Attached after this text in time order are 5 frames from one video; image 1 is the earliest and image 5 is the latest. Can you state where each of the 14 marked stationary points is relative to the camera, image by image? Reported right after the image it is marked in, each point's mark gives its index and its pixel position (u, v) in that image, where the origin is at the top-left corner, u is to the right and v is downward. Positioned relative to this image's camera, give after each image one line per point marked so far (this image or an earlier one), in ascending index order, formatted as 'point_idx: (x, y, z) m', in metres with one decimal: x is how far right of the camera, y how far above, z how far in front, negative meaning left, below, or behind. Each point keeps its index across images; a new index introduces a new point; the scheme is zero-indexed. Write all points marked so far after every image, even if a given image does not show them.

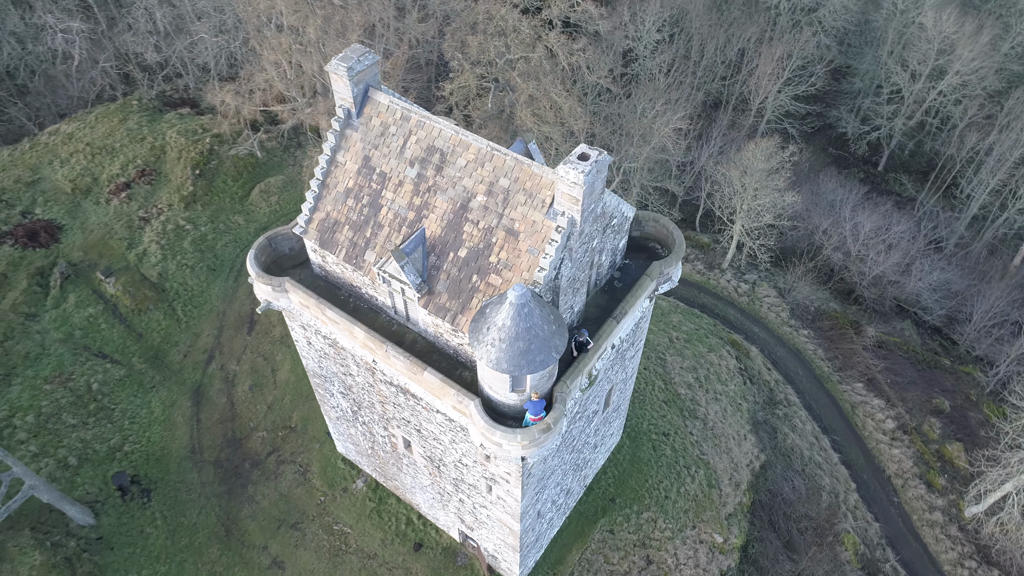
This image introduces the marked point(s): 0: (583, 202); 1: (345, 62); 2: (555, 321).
0: (+1.6, +1.9, +15.8) m
1: (-4.1, +5.6, +17.9) m
2: (+1.0, -0.8, +16.4) m
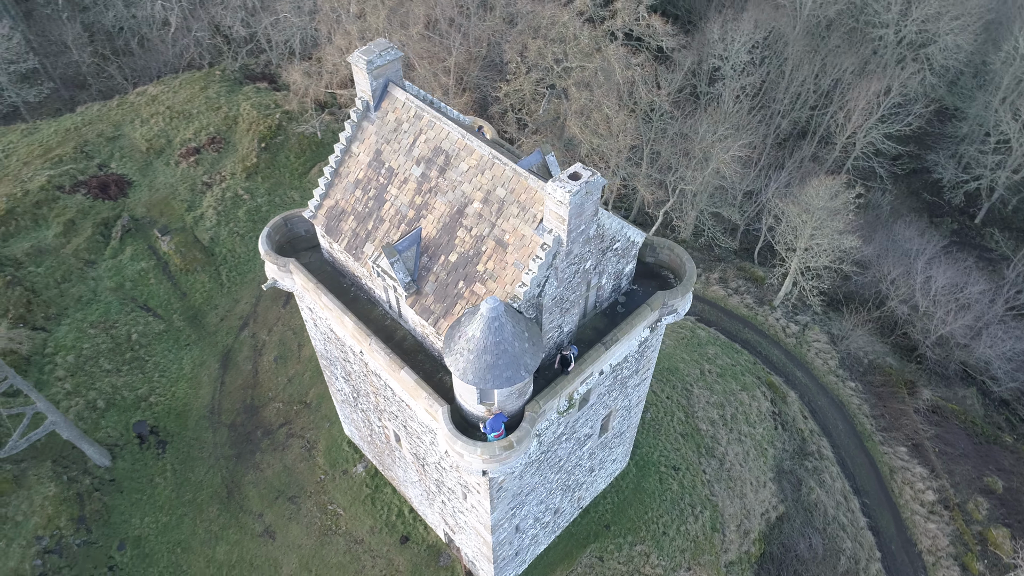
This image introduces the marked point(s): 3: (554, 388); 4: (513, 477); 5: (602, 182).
0: (+1.3, +1.4, +15.4) m
1: (-3.6, +5.8, +18.1) m
2: (+0.4, -1.2, +16.1) m
3: (+1.0, -2.4, +17.6) m
4: (0.0, -5.0, +19.2) m
5: (+1.9, +2.2, +15.2) m
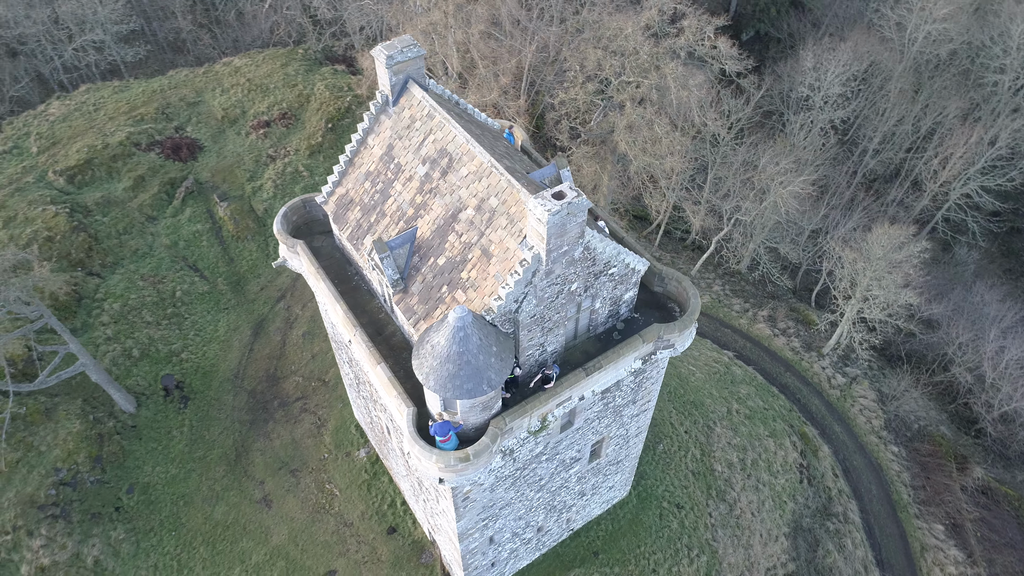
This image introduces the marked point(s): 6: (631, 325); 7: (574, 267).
0: (+0.8, +1.0, +14.9) m
1: (-3.1, +5.9, +18.2) m
2: (-0.3, -1.5, +15.7) m
3: (+0.3, -2.8, +17.2) m
4: (-0.9, -5.2, +18.9) m
5: (+1.5, +1.7, +14.7) m
6: (+3.3, -1.0, +19.7) m
7: (+1.4, +0.5, +16.2) m
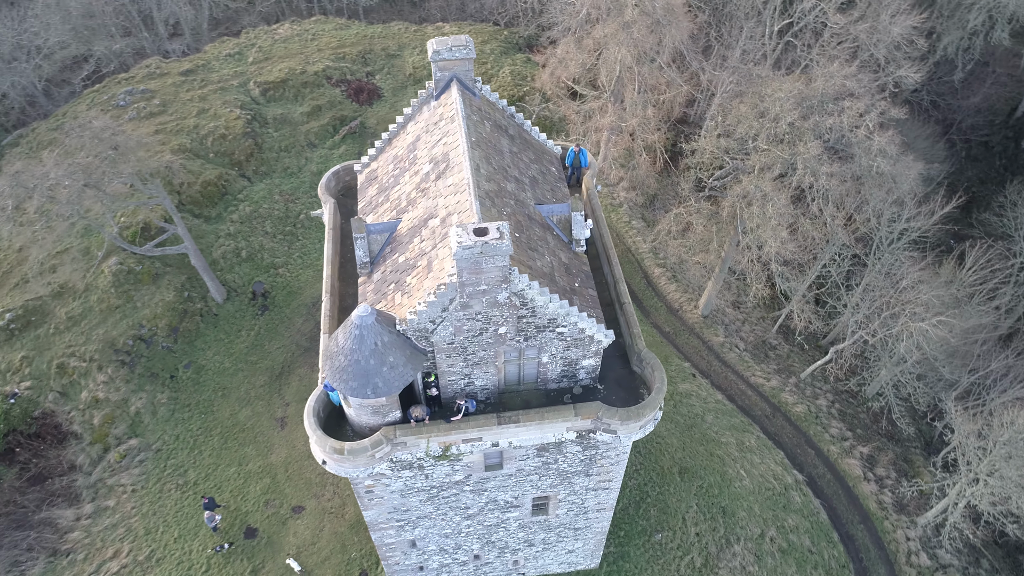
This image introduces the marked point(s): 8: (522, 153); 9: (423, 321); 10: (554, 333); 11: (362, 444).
0: (-1.0, +0.3, +14.3) m
1: (-1.9, +6.1, +18.2) m
2: (-2.6, -1.7, +15.5) m
3: (-2.1, -3.2, +16.7) m
4: (-3.4, -5.2, +18.9) m
5: (-0.2, +0.7, +13.8) m
6: (+1.9, -2.7, +18.2) m
7: (-0.3, -0.5, +15.3) m
8: (+0.2, +3.7, +19.5) m
9: (-1.9, -0.7, +15.4) m
10: (+1.0, -1.0, +16.4) m
11: (-3.4, -3.6, +16.4) m
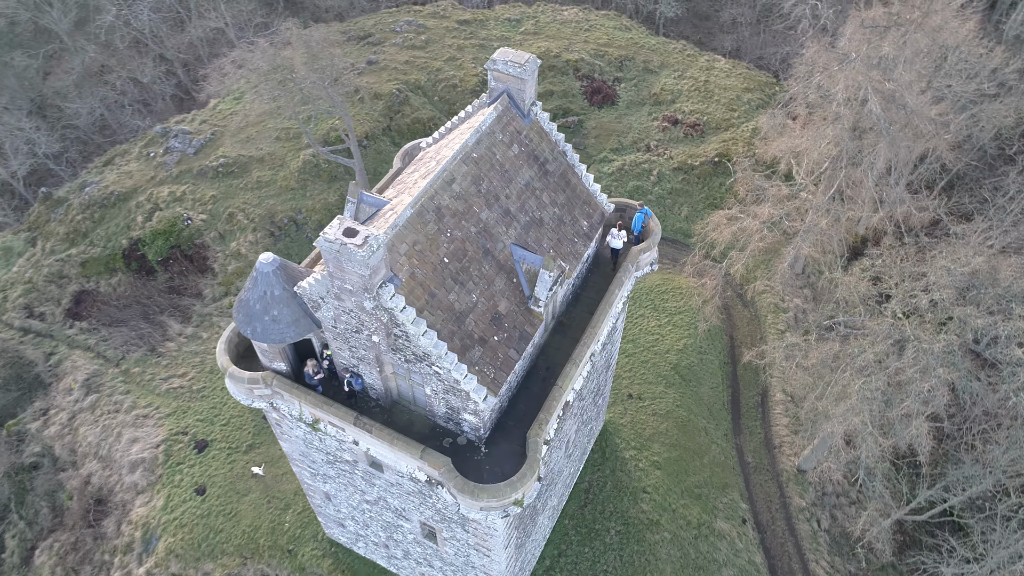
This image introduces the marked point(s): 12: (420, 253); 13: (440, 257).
0: (-3.6, +0.4, +14.2) m
1: (-0.3, +5.7, +17.7) m
2: (-5.3, -0.7, +16.1) m
3: (-5.1, -2.4, +17.2) m
4: (-6.3, -3.8, +19.8) m
5: (-2.9, +0.5, +13.4) m
6: (-1.1, -3.8, +17.0) m
7: (-3.0, -0.6, +15.0) m
8: (+0.8, +2.5, +18.3) m
9: (-4.4, -0.1, +15.7) m
10: (-1.8, -1.8, +15.6) m
11: (-6.5, -2.1, +17.4) m
12: (-2.0, +0.8, +15.4) m
13: (-1.6, +0.7, +15.7) m
